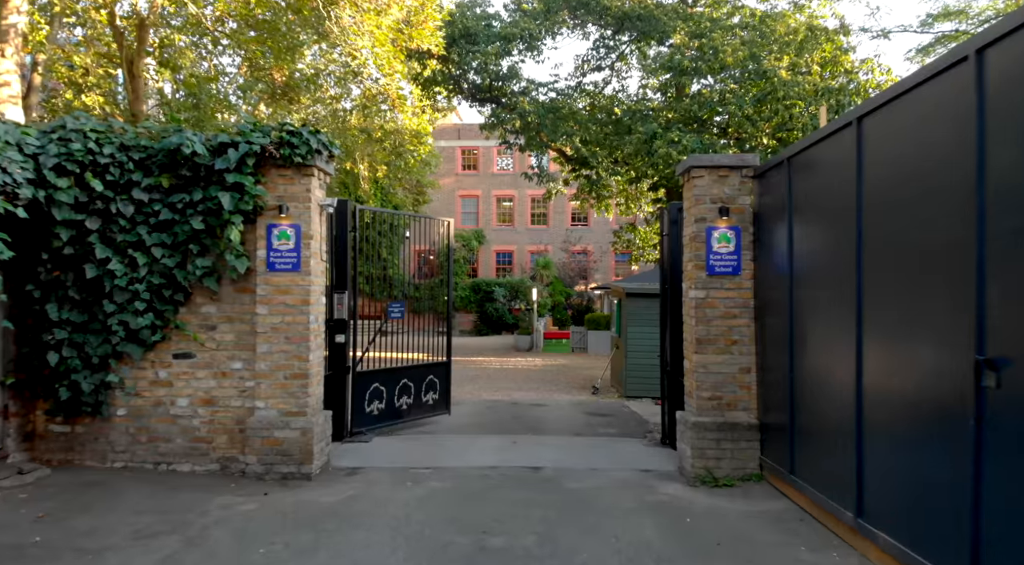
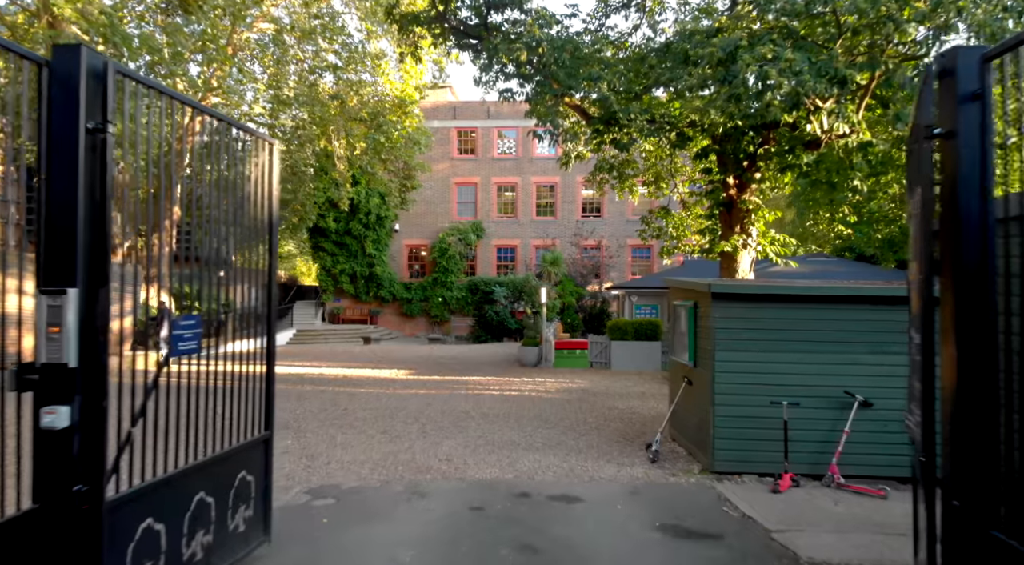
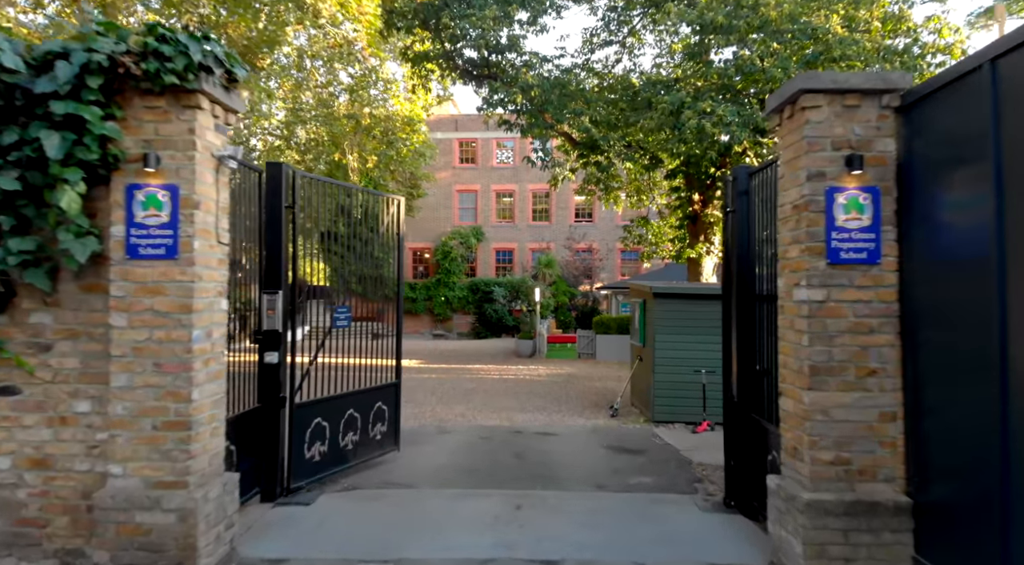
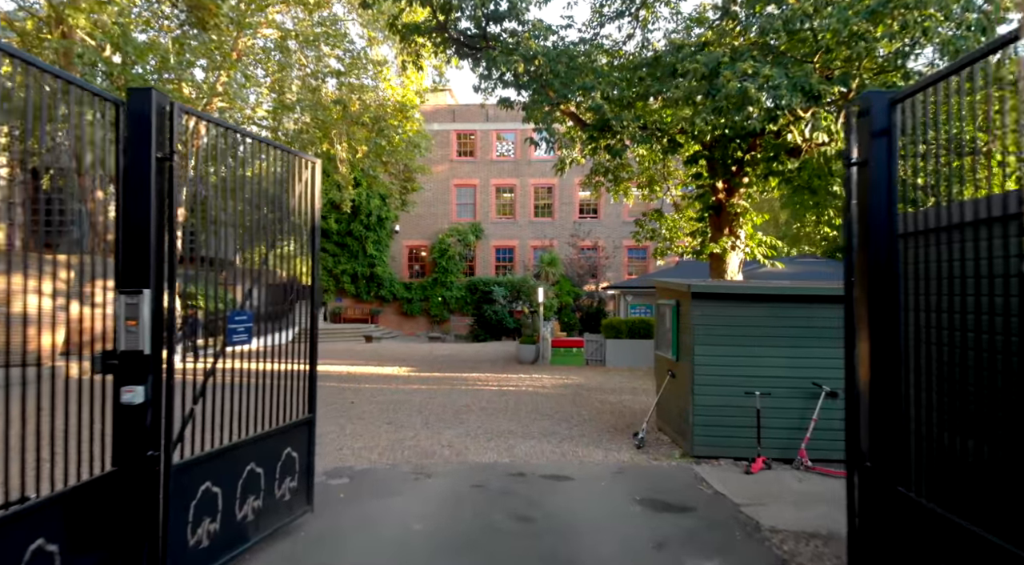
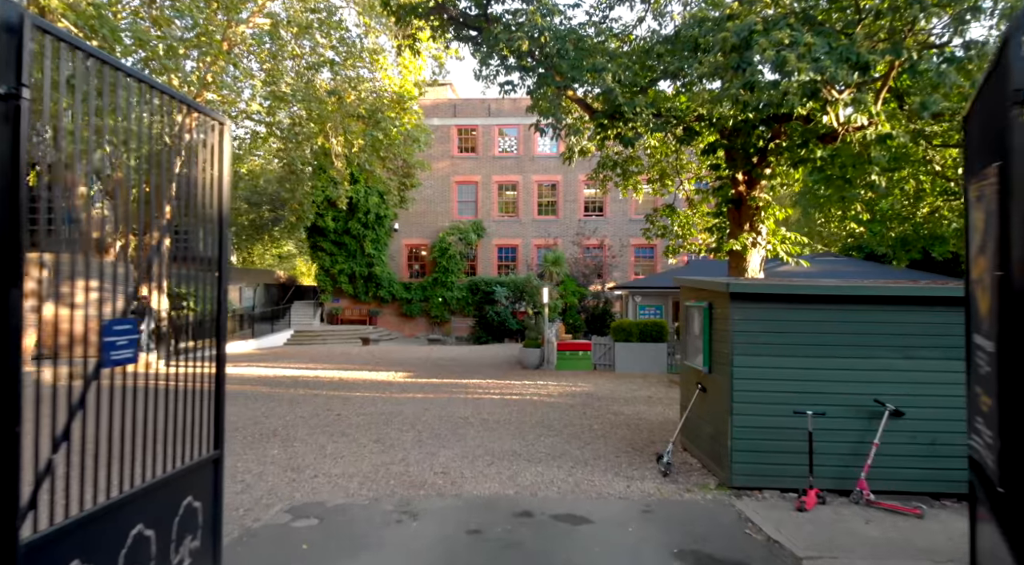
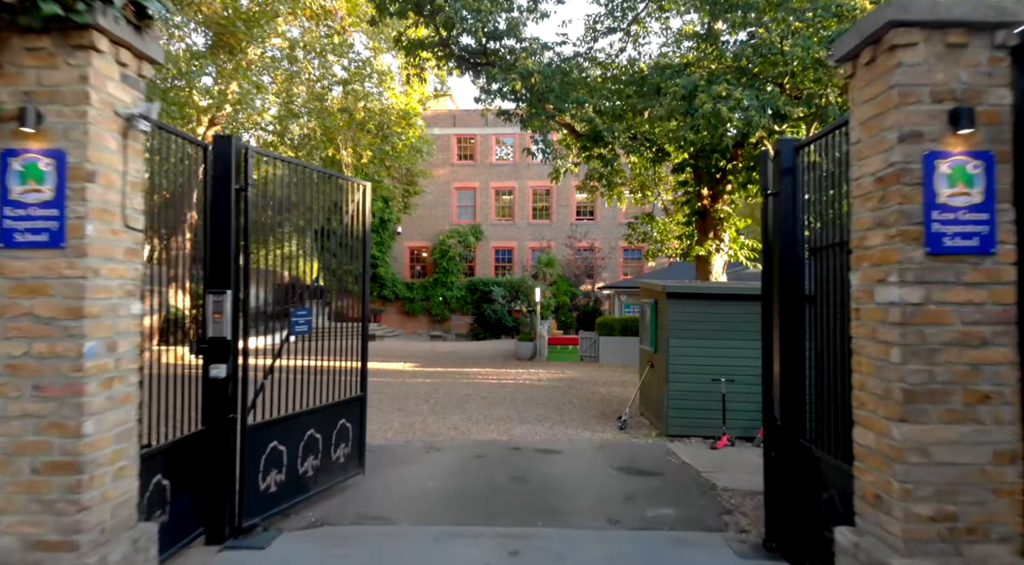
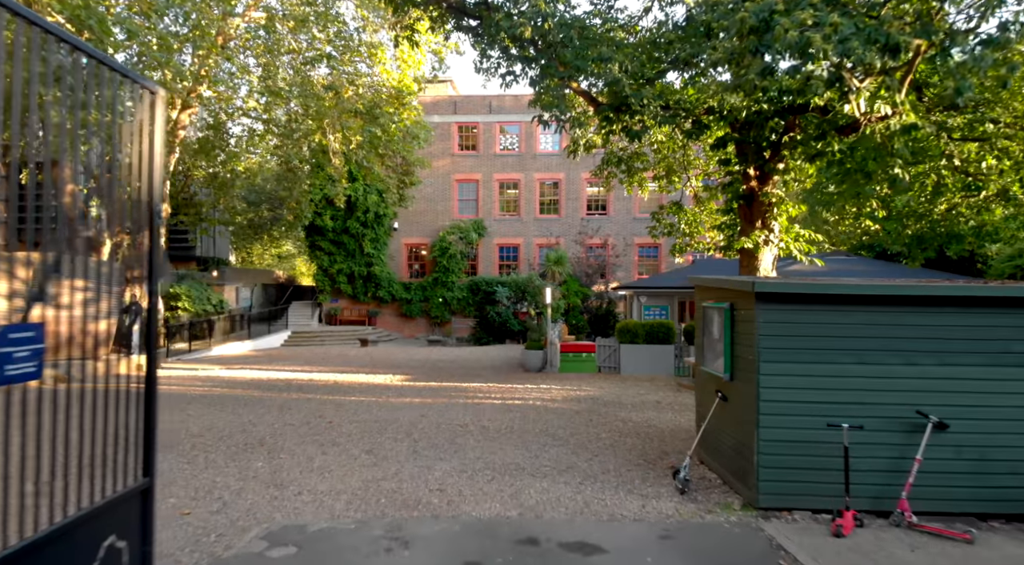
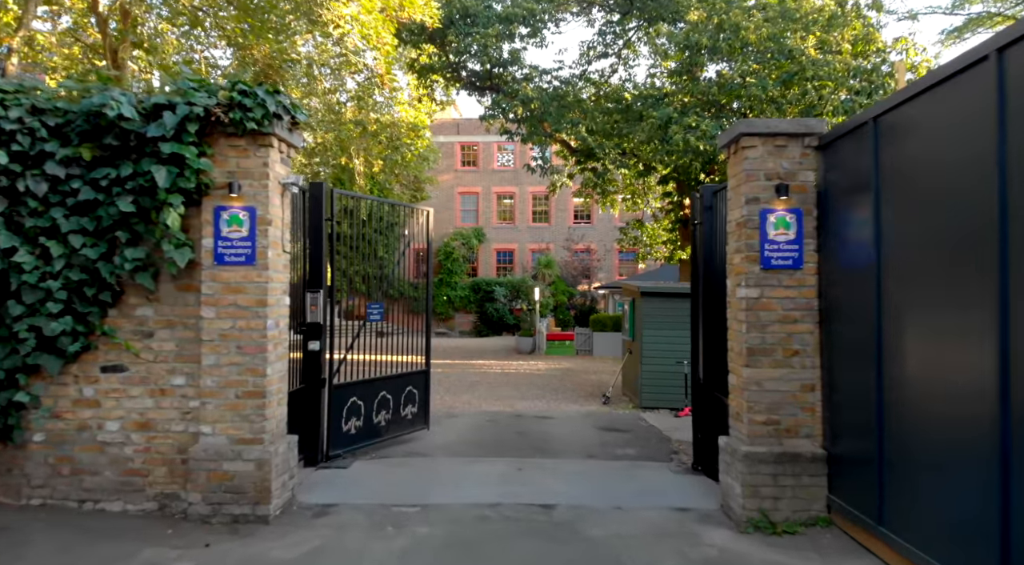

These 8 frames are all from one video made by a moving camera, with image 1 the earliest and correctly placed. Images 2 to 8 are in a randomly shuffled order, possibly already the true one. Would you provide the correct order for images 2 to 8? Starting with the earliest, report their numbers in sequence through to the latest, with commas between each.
8, 3, 6, 4, 2, 5, 7
